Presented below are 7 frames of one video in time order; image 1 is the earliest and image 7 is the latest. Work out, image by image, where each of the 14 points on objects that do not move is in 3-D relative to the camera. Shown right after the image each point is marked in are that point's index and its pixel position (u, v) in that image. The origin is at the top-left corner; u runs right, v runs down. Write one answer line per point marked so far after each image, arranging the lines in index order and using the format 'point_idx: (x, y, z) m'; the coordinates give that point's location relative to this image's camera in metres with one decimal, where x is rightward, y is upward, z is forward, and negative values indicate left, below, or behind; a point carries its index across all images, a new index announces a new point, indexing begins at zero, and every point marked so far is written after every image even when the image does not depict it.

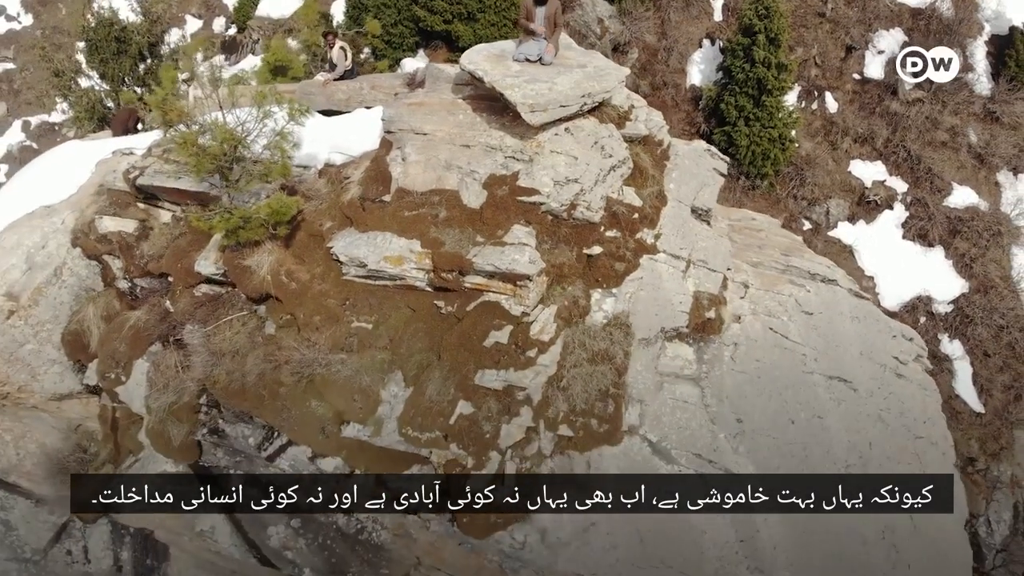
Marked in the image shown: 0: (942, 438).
0: (+4.9, -1.6, +6.5) m
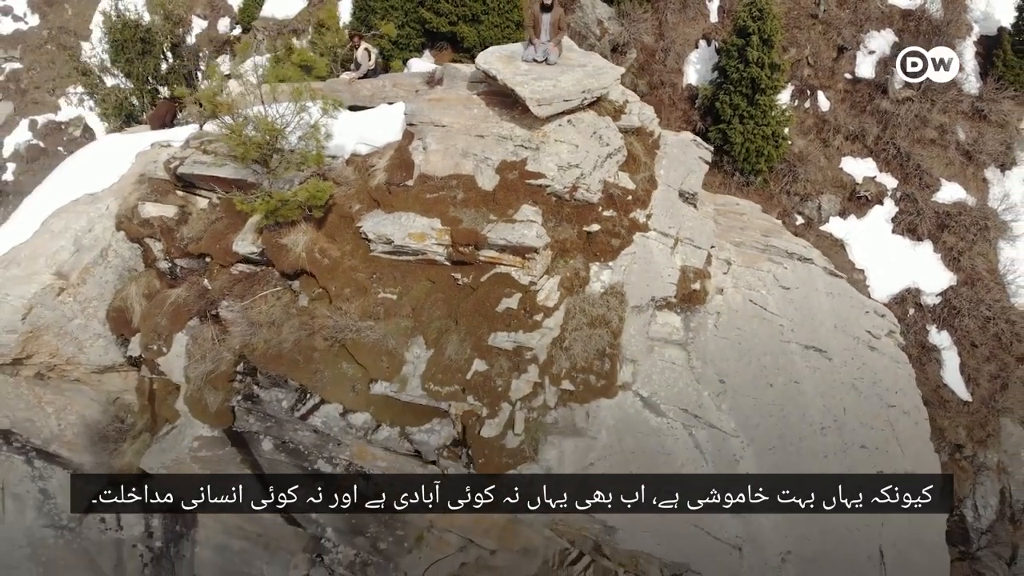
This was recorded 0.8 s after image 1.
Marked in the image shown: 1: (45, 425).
0: (+5.0, -1.4, +7.1) m
1: (-6.0, -1.7, +7.1) m
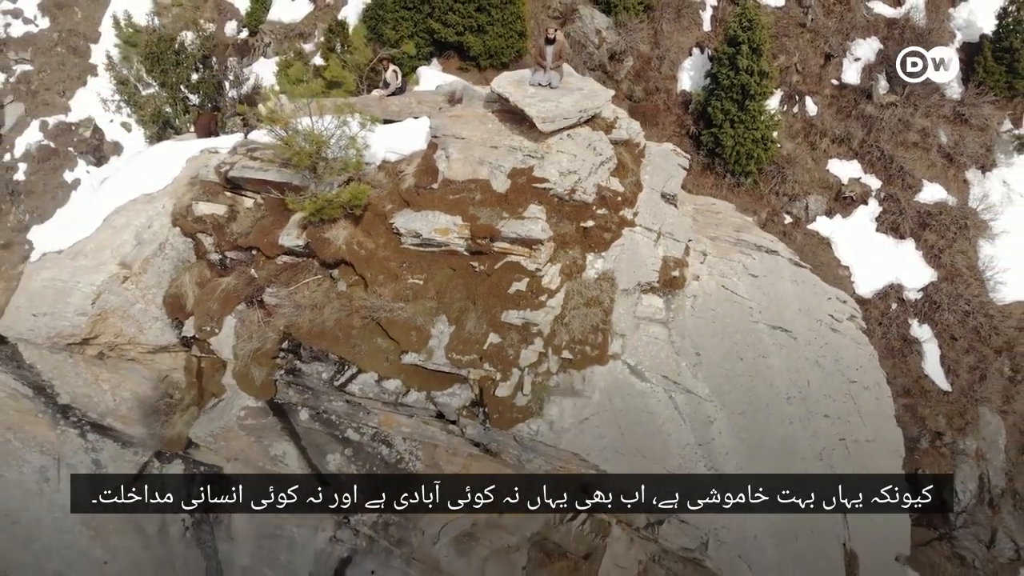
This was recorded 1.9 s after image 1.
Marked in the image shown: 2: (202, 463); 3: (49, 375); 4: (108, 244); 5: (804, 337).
0: (+5.1, -1.3, +8.0) m
1: (-5.9, -1.6, +7.9) m
2: (-4.7, -2.7, +8.4) m
3: (-6.7, -1.1, +7.7) m
4: (-5.2, +0.6, +7.2) m
5: (+4.0, -0.6, +7.8) m
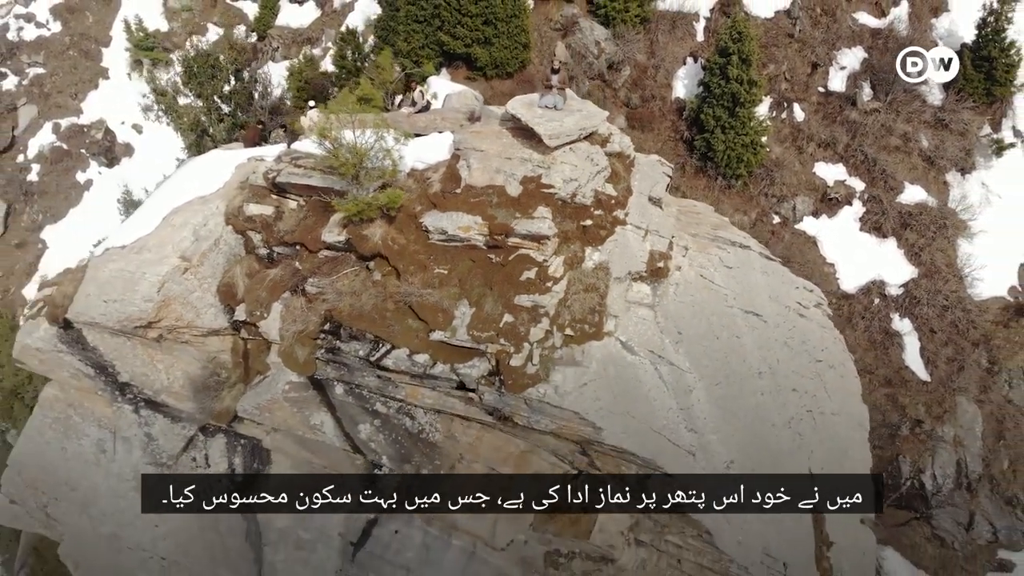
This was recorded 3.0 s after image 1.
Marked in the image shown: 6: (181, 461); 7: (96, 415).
0: (+5.2, -1.2, +9.0) m
1: (-5.8, -1.5, +9.0) m
2: (-4.6, -2.6, +9.4) m
3: (-6.6, -0.9, +8.8) m
4: (-5.1, +0.7, +8.3) m
5: (+4.2, -0.5, +8.8) m
6: (-5.6, -3.0, +9.6) m
7: (-7.1, -2.2, +9.5) m
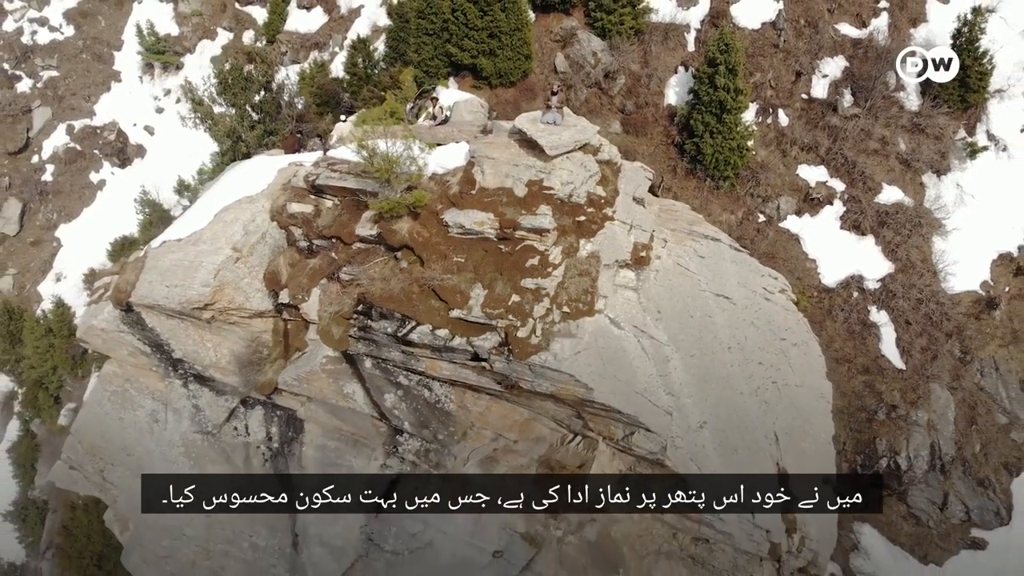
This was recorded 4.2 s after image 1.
0: (+5.3, -1.0, +10.3) m
1: (-5.7, -1.2, +10.3) m
2: (-4.5, -2.4, +10.7) m
3: (-6.5, -0.7, +10.1) m
4: (-5.0, +0.9, +9.6) m
5: (+4.3, -0.3, +10.1) m
6: (-5.5, -2.8, +10.9) m
7: (-7.0, -1.9, +10.8) m
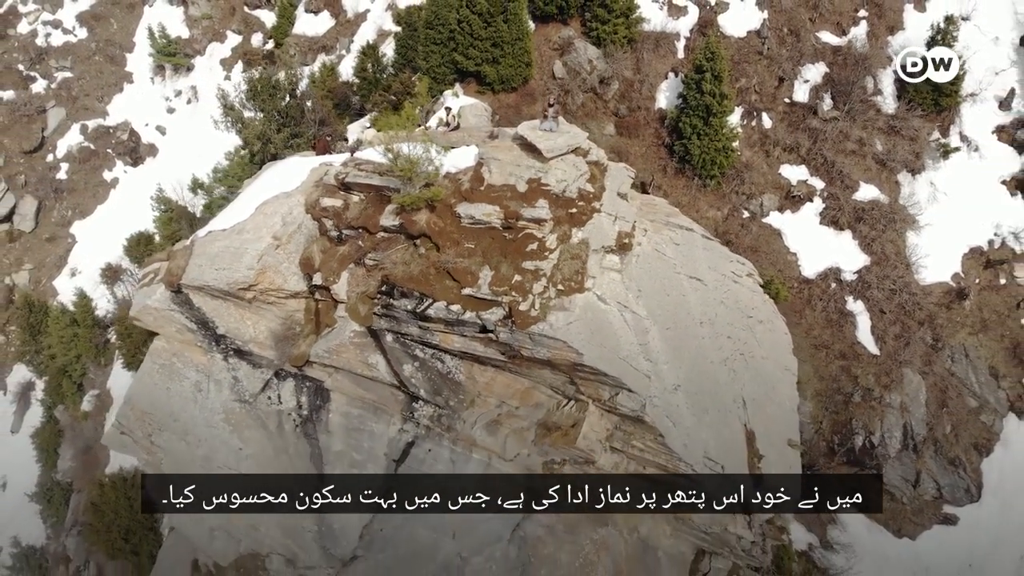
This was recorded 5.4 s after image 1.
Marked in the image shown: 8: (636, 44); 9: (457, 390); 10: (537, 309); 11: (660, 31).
0: (+5.4, -0.6, +11.8) m
1: (-5.6, -0.9, +11.8) m
2: (-4.5, -2.0, +12.2) m
3: (-6.4, -0.4, +11.5) m
4: (-5.0, +1.2, +11.1) m
5: (+4.3, 0.0, +11.6) m
6: (-5.5, -2.4, +12.4) m
7: (-7.0, -1.6, +12.2) m
8: (+3.6, +7.2, +16.5) m
9: (-1.1, -2.0, +11.0) m
10: (+0.5, -0.5, +10.3) m
11: (+4.4, +7.7, +16.7) m
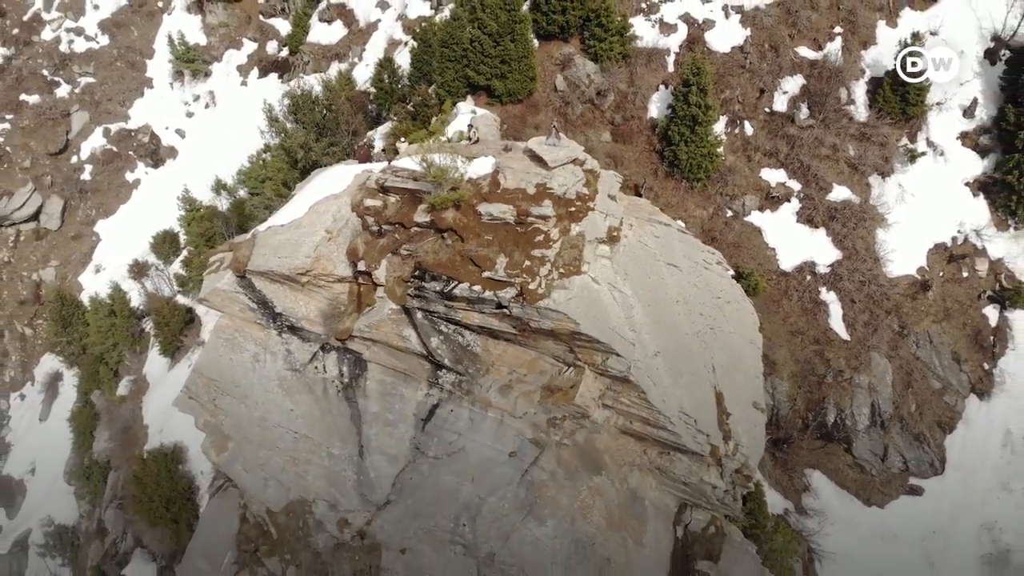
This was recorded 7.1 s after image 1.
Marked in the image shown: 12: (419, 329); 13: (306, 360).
0: (+5.6, -0.3, +14.1) m
1: (-5.4, -0.6, +14.1) m
2: (-4.2, -1.7, +14.5) m
3: (-6.2, -0.1, +13.9) m
4: (-4.7, +1.6, +13.4) m
5: (+4.5, +0.4, +13.9) m
6: (-5.3, -2.1, +14.7) m
7: (-6.7, -1.3, +14.6) m
8: (+3.9, +7.5, +18.8) m
9: (-0.8, -1.6, +13.3) m
10: (+0.7, -0.1, +12.6) m
11: (+4.6, +8.0, +19.0) m
12: (-2.3, -1.0, +13.5) m
13: (-5.4, -1.9, +14.6) m
